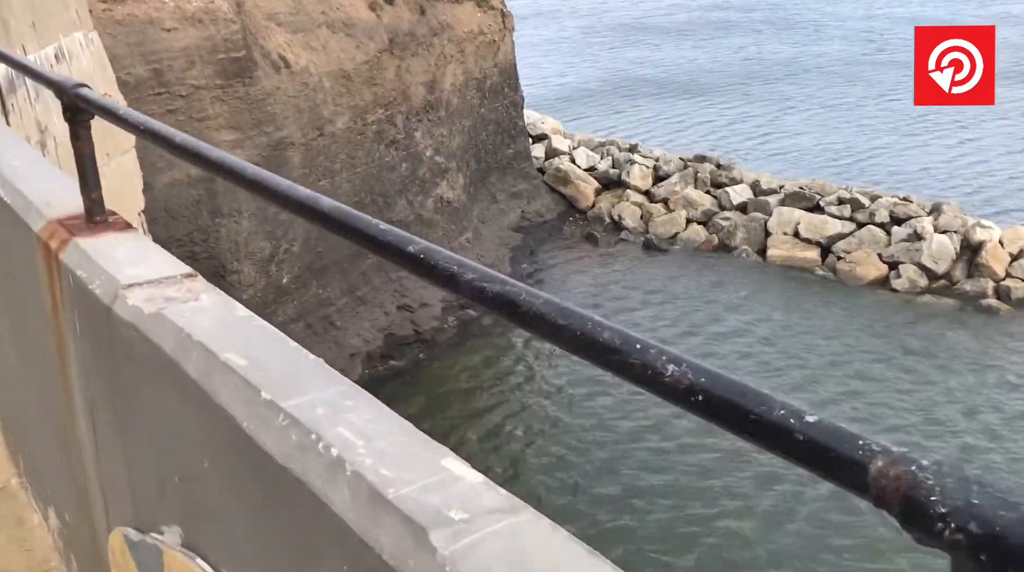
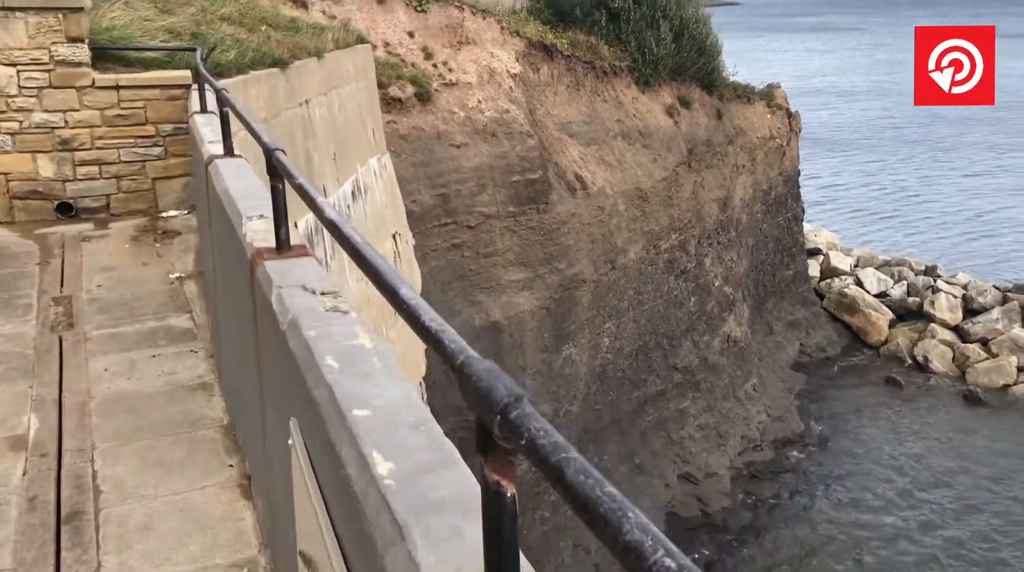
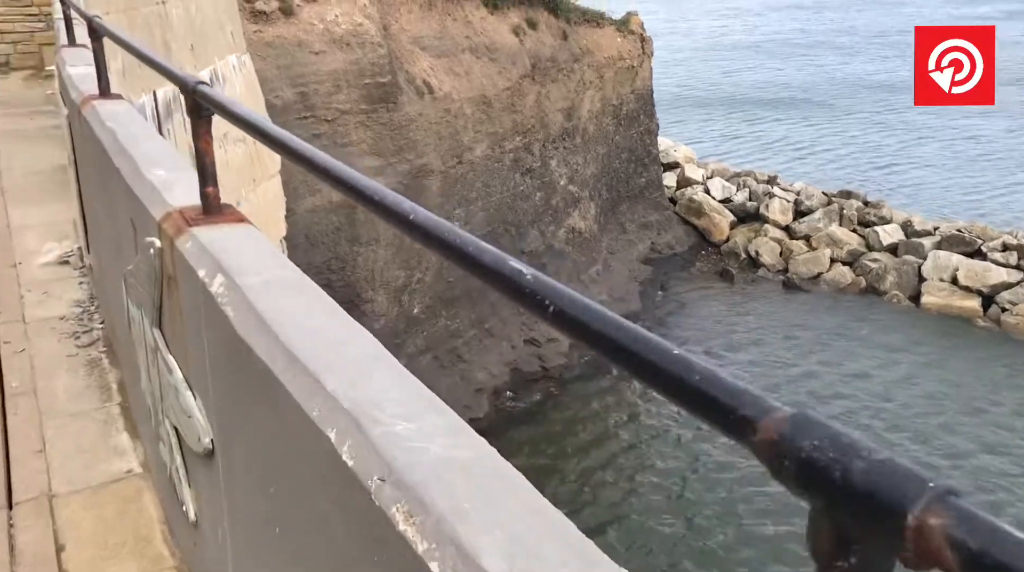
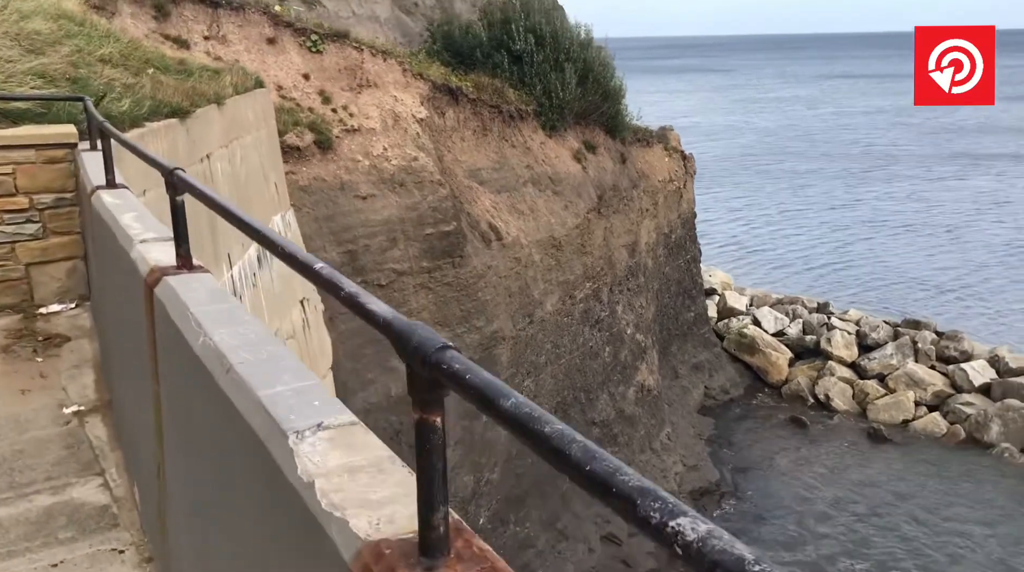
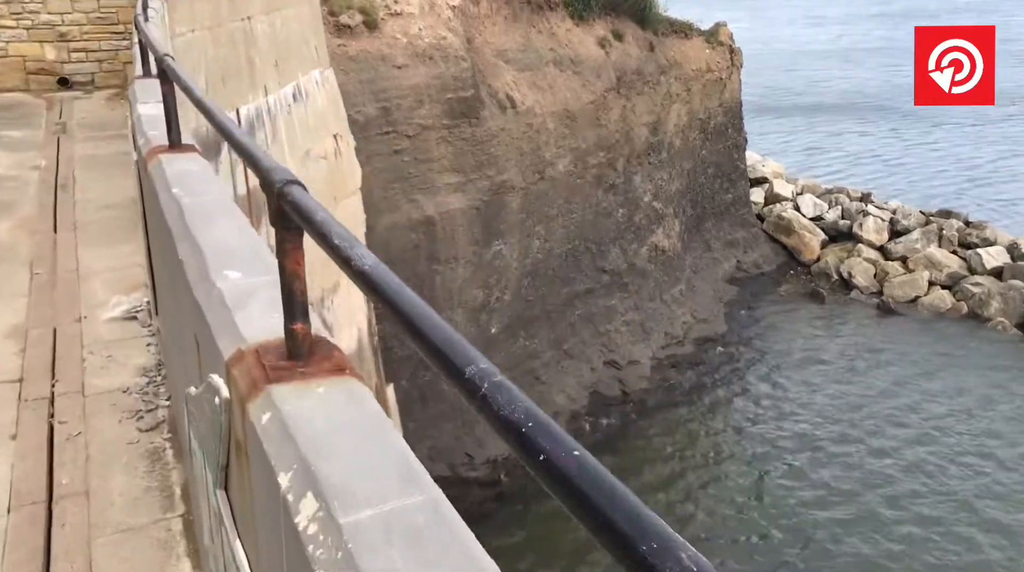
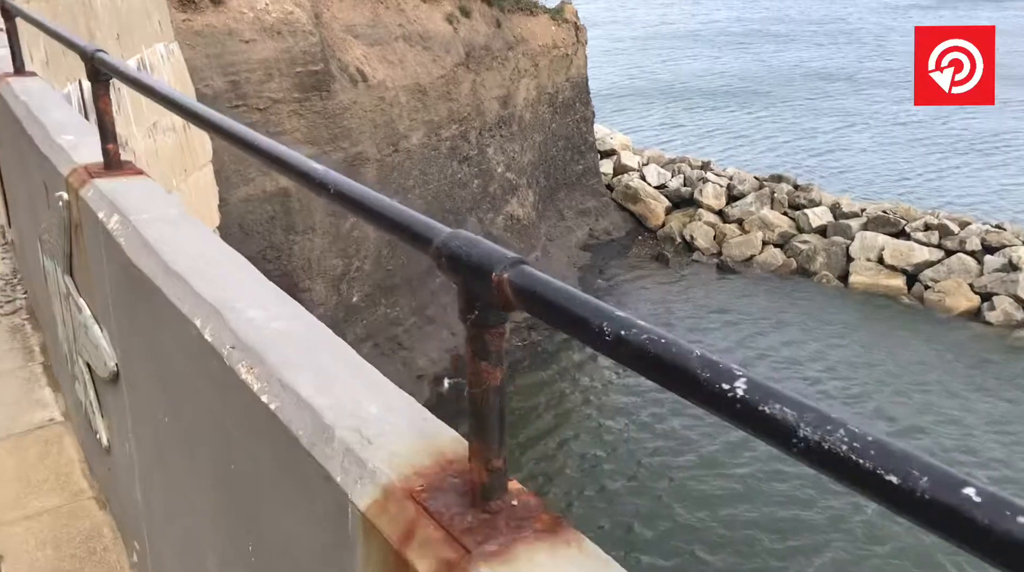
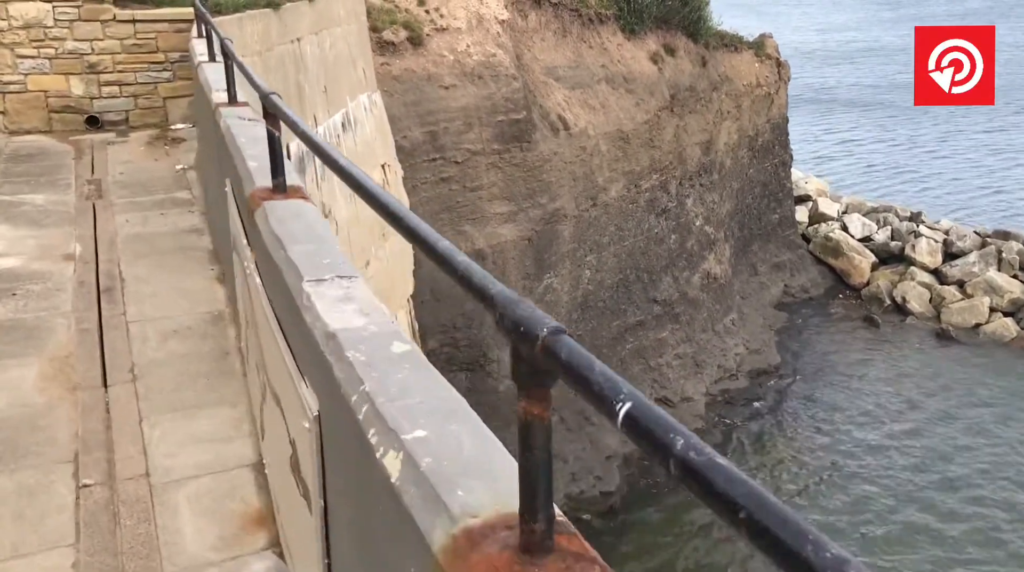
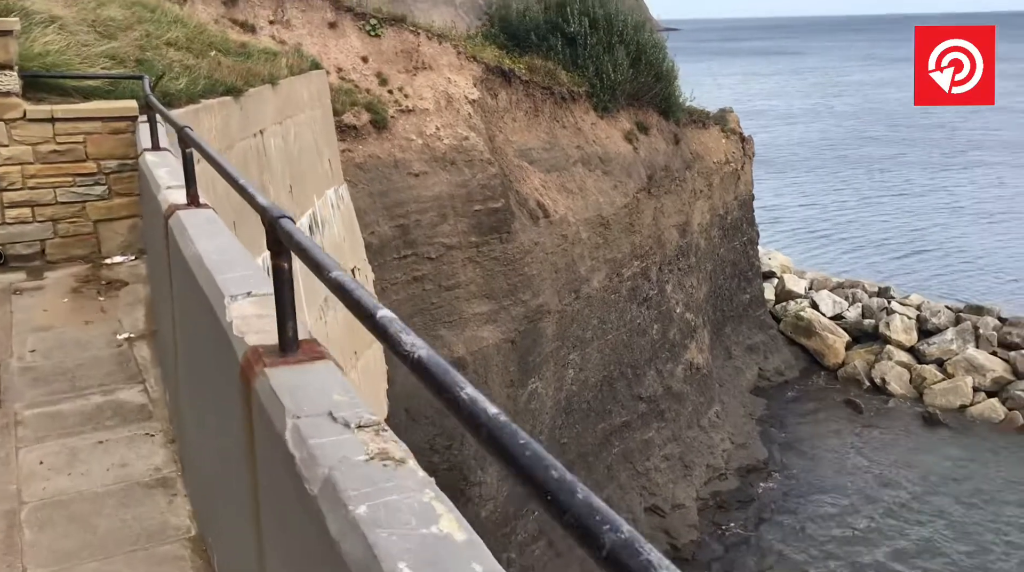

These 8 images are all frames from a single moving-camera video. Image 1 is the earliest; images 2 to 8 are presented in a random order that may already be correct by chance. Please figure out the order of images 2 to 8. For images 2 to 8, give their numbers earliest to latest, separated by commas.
6, 3, 5, 7, 2, 8, 4
